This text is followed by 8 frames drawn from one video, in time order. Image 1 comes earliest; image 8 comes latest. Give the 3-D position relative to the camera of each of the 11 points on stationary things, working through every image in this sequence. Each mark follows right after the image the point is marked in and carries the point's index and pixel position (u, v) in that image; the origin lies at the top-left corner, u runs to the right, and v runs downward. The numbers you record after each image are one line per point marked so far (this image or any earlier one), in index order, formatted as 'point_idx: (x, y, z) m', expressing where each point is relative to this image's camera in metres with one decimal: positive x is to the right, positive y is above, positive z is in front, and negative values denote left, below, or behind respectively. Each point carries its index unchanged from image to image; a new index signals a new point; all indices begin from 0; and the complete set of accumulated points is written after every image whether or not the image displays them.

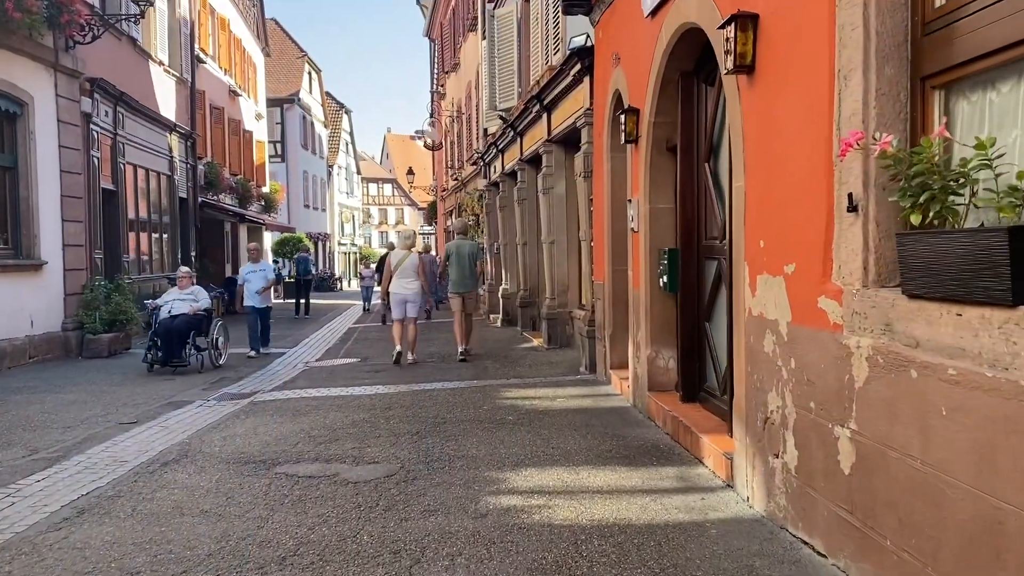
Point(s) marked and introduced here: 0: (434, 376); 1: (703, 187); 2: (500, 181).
0: (-0.9, -1.0, +10.3) m
1: (+1.4, +0.7, +6.3) m
2: (-0.2, +2.2, +17.7) m
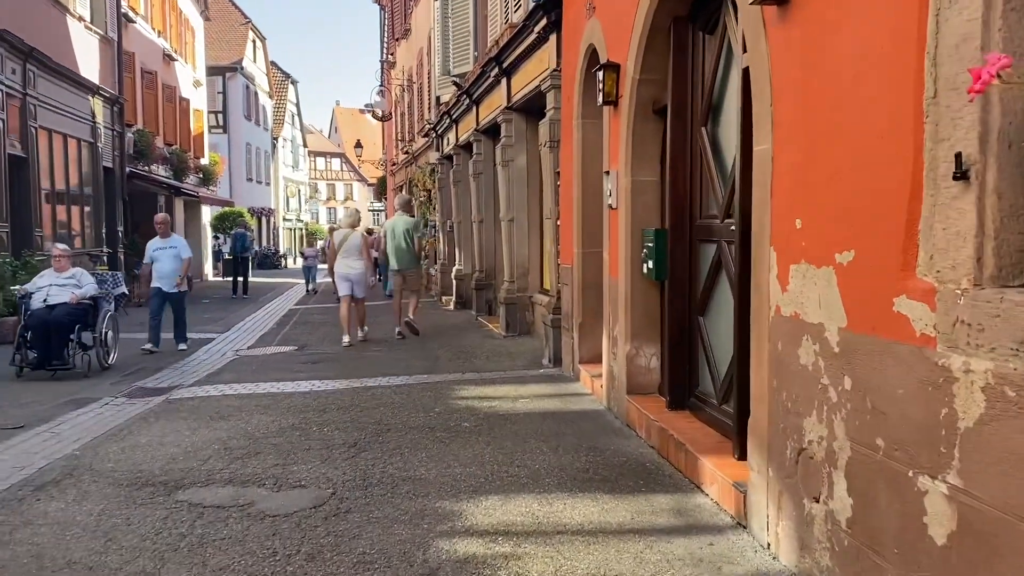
0: (-1.4, -0.9, +9.2) m
1: (+1.1, +0.8, +5.3) m
2: (-1.1, +2.6, +16.6) m
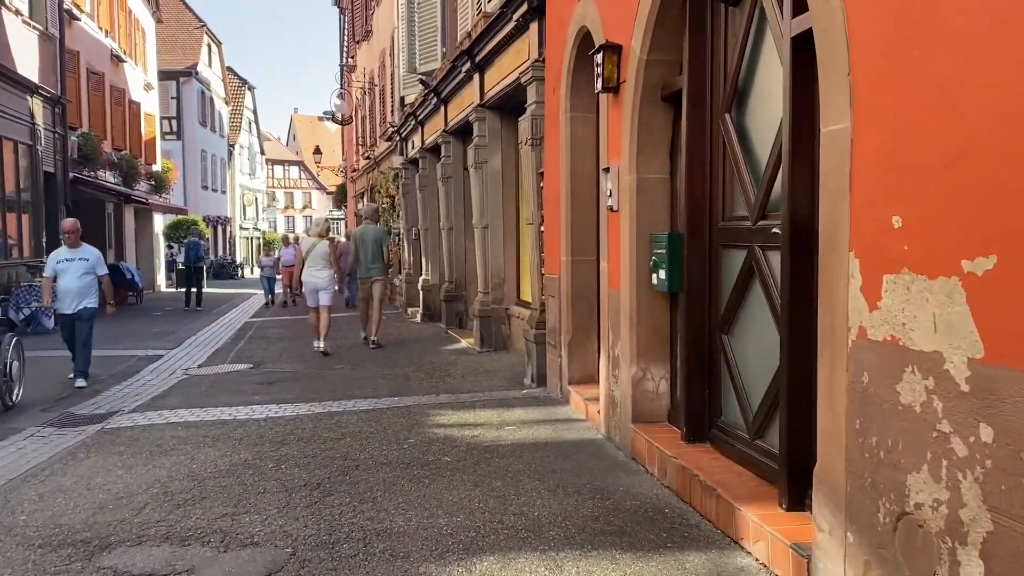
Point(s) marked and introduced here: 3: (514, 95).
0: (-1.6, -1.0, +8.4) m
1: (+1.1, +0.7, +4.6) m
2: (-1.7, +2.4, +15.7) m
3: (0.0, +2.1, +9.4) m
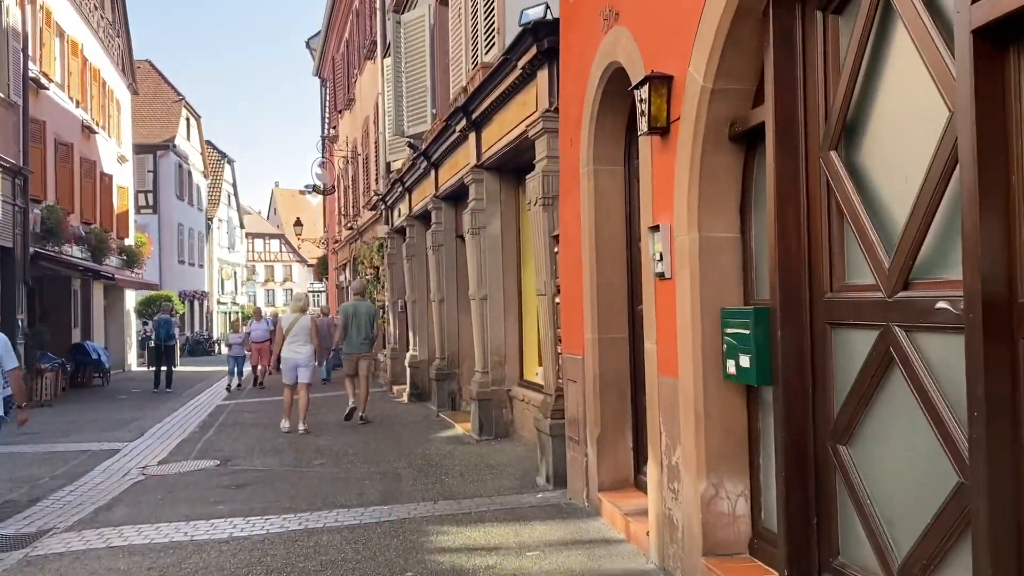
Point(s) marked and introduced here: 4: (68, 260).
0: (-1.5, -1.7, +7.1) m
1: (+1.2, +0.4, +3.5) m
2: (-1.8, +1.1, +14.7) m
3: (0.0, +1.3, +8.4) m
4: (-10.1, +0.6, +19.9) m
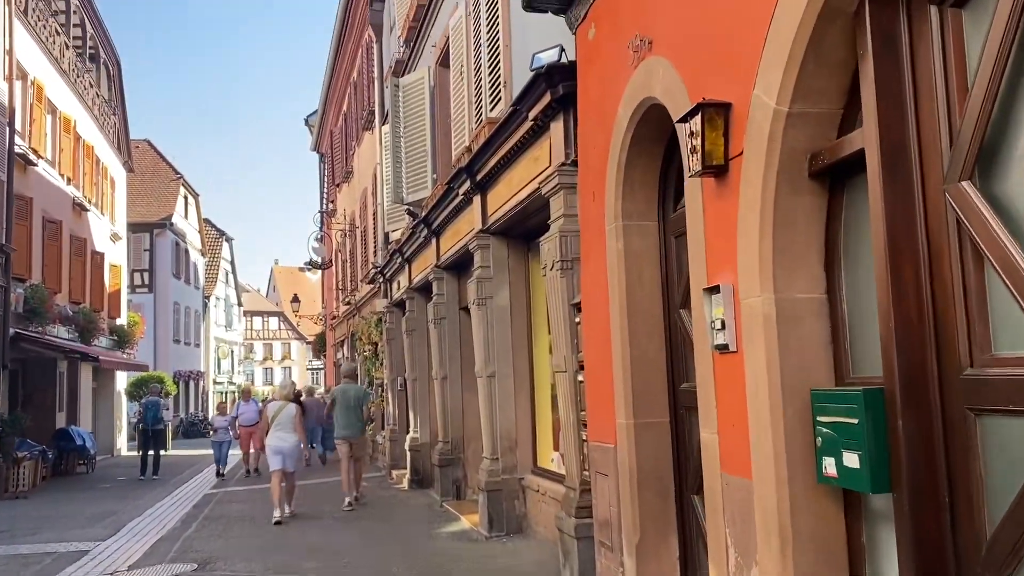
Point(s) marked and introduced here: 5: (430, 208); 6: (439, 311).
0: (-1.4, -2.2, +6.1) m
1: (+1.3, +0.2, +2.7) m
2: (-1.7, -0.2, +13.9) m
3: (+0.1, +0.6, +7.6) m
4: (-10.0, -1.2, +19.1) m
5: (-1.0, +1.0, +10.7) m
6: (-0.9, -0.3, +11.0) m
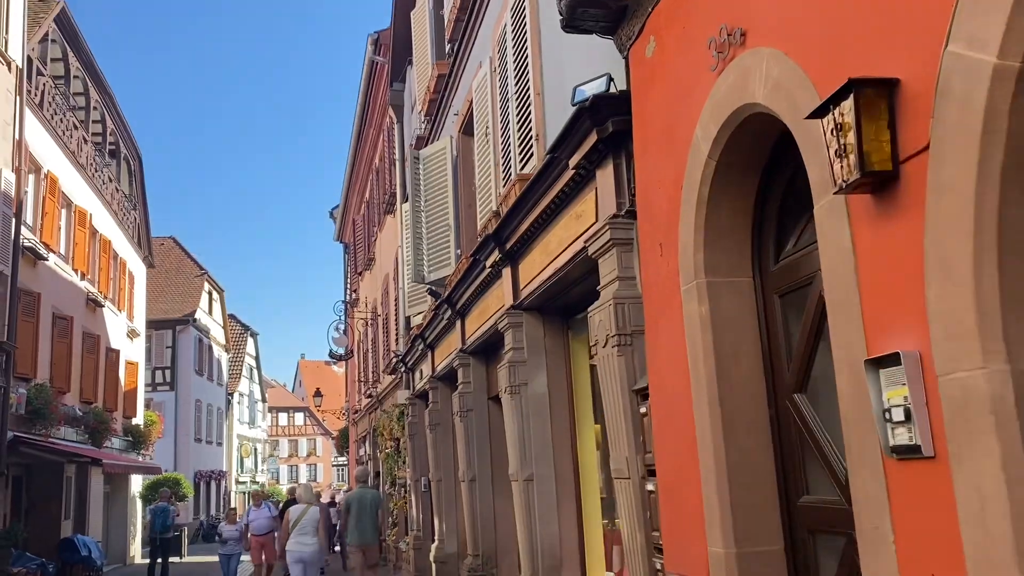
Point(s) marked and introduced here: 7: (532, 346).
0: (-1.1, -2.7, +4.7) m
1: (+1.5, +0.1, +1.4) m
2: (-1.2, -1.5, +12.6) m
3: (+0.4, 0.0, +6.5) m
4: (-9.3, -3.2, +17.9) m
5: (-0.6, 0.0, +9.6) m
6: (-0.5, -1.3, +9.8) m
7: (+0.2, -0.5, +7.3) m
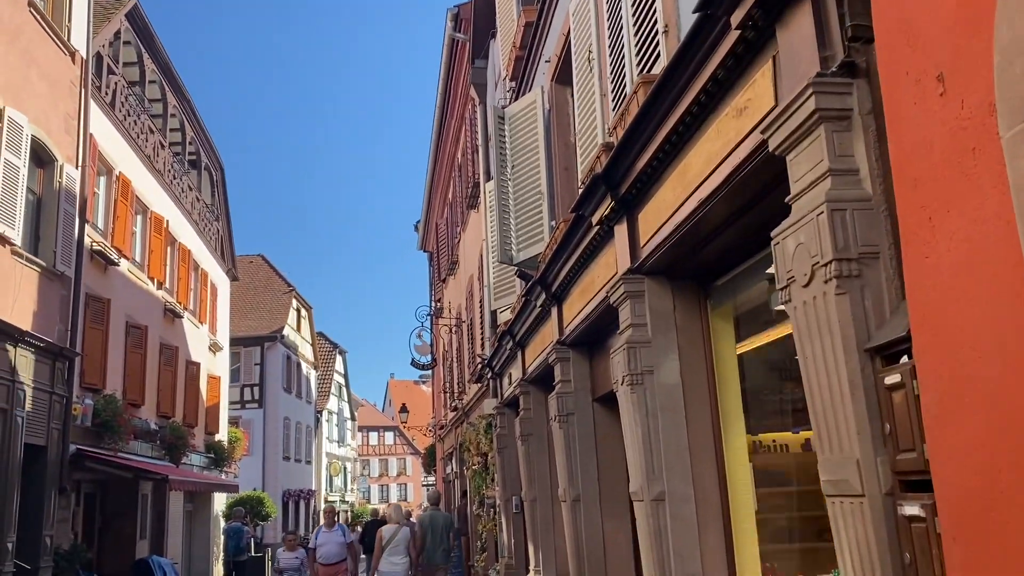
0: (-0.6, -2.4, +2.9) m
1: (+1.6, +0.5, -0.4) m
2: (+0.1, -1.3, +10.9) m
3: (+1.1, +0.3, +4.7) m
4: (-7.5, -3.3, +16.9) m
5: (+0.3, +0.2, +7.9) m
6: (+0.5, -1.1, +8.0) m
7: (+0.9, -0.2, +5.5) m
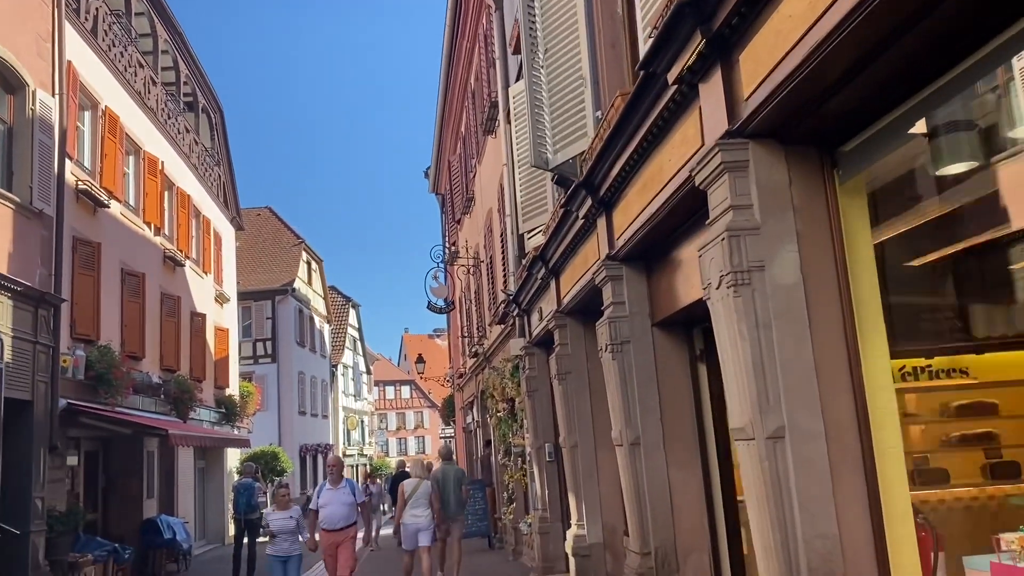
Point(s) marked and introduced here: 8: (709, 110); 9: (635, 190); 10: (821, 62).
0: (-0.3, -2.0, +1.7) m
1: (+1.8, +0.8, -1.9) m
2: (+0.5, -0.4, +9.6) m
3: (+1.3, +0.9, +3.2) m
4: (-6.9, -2.3, +15.8) m
5: (+0.6, +1.0, +6.4) m
6: (+0.8, -0.3, +6.7) m
7: (+1.2, +0.4, +4.1) m
8: (+1.0, +0.9, +4.4) m
9: (+0.9, +0.7, +6.0) m
10: (+1.2, +0.9, +3.4) m
